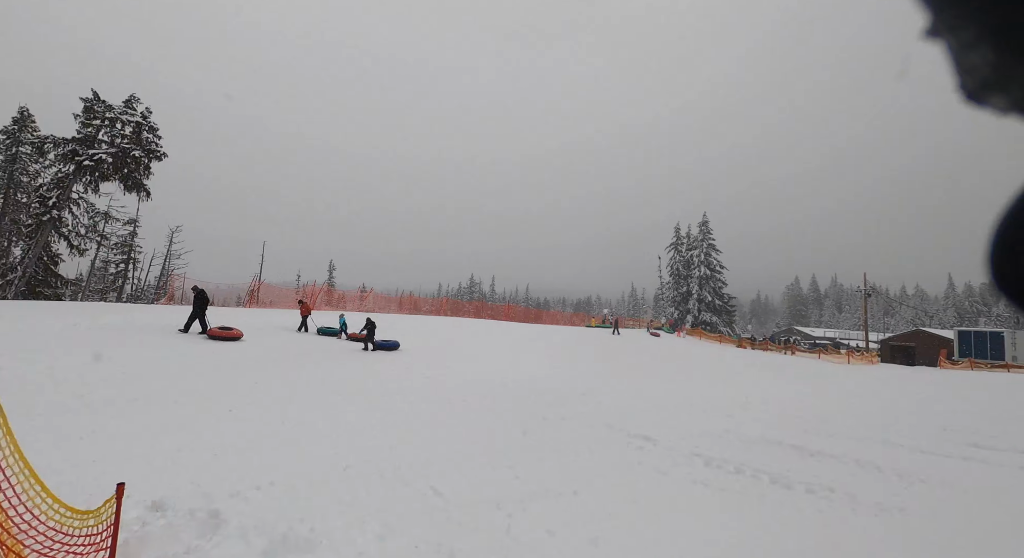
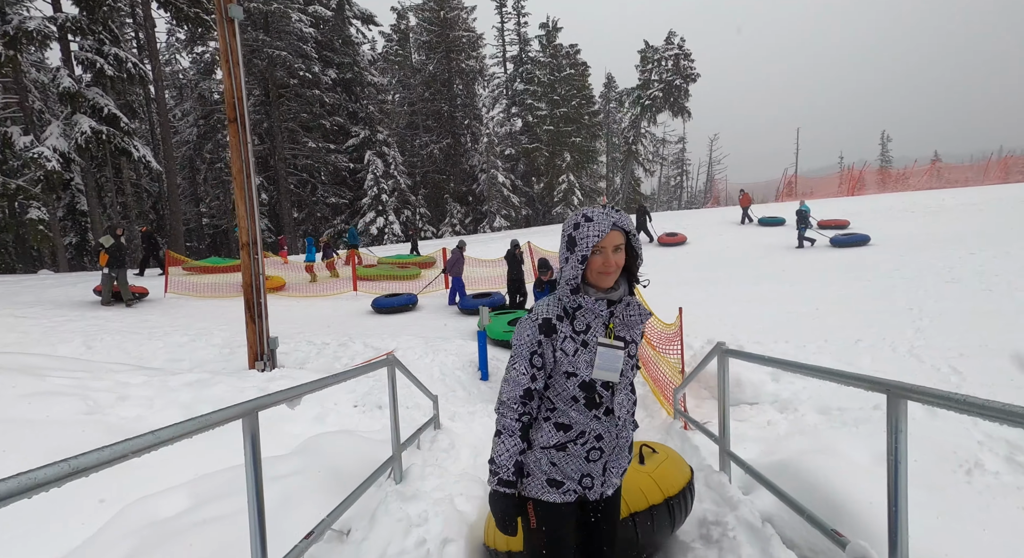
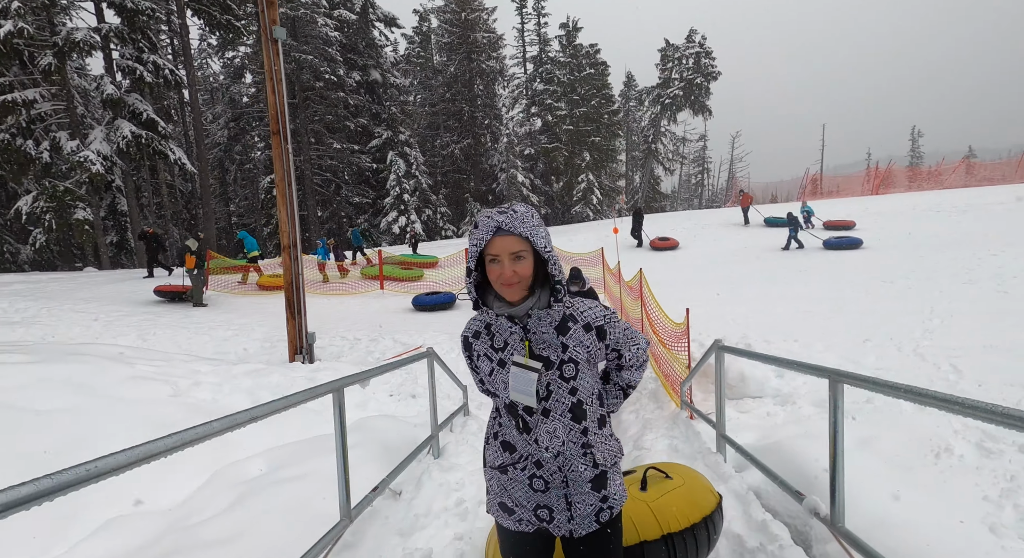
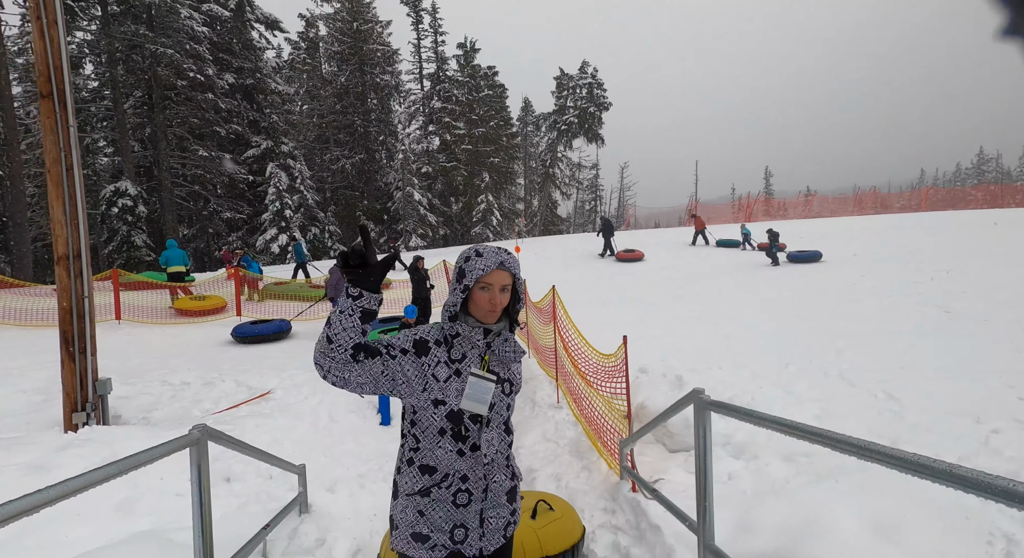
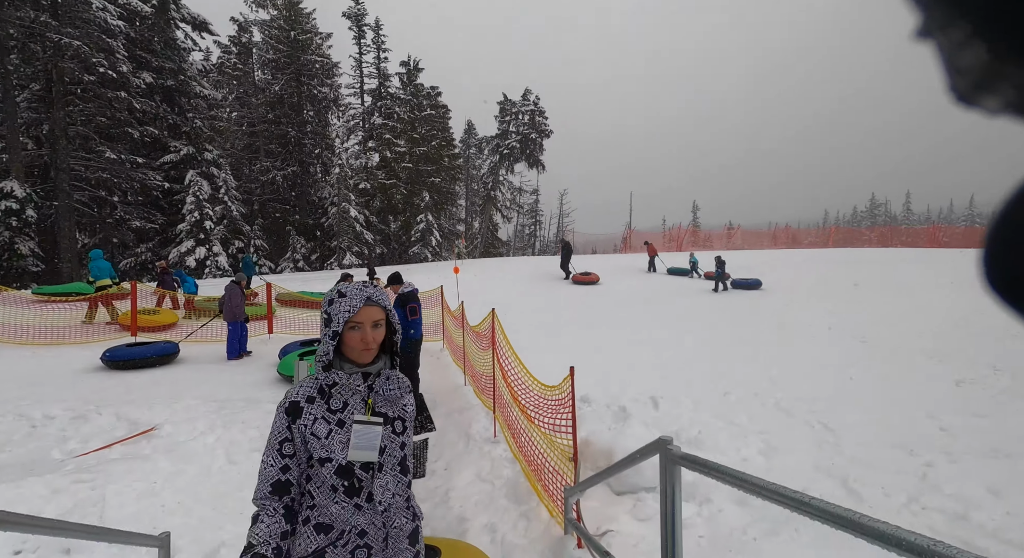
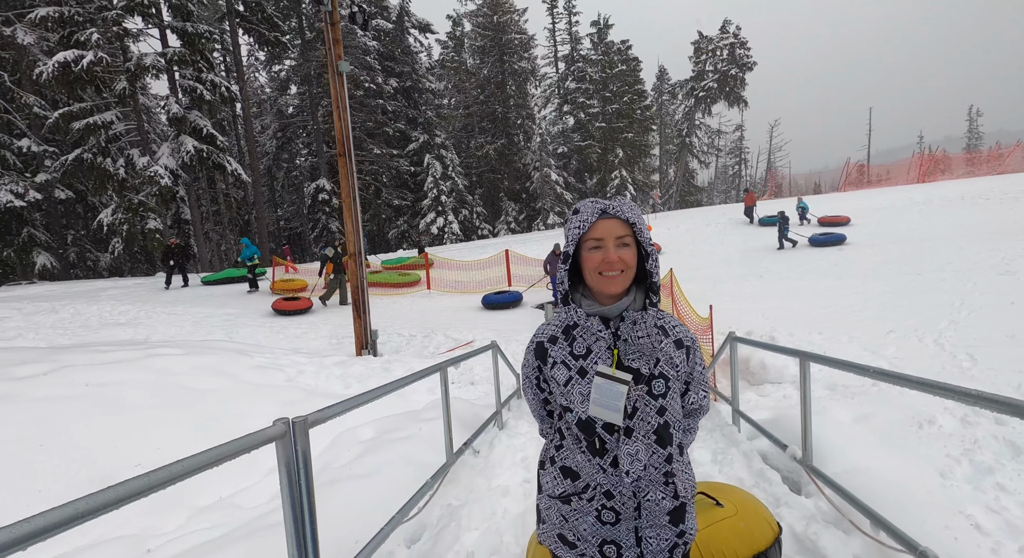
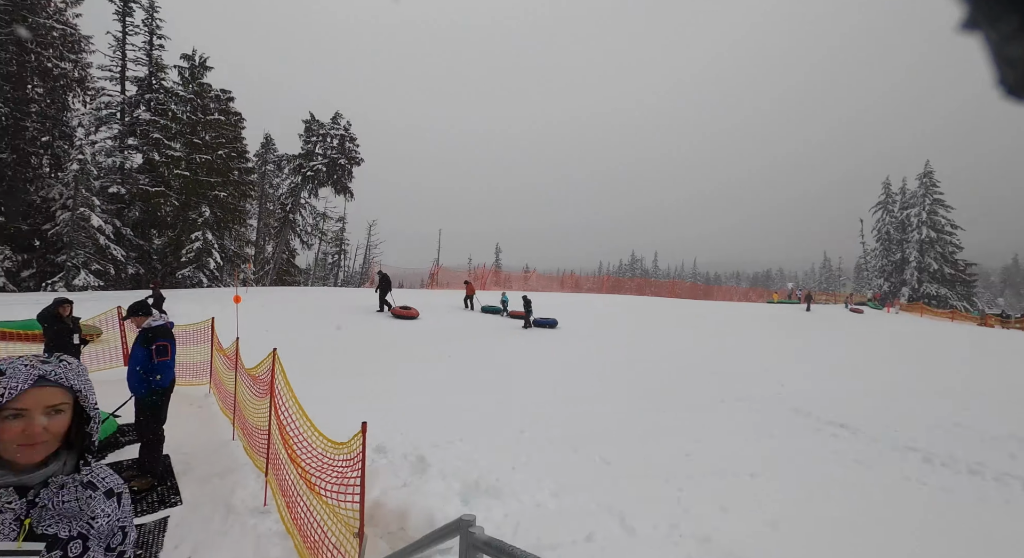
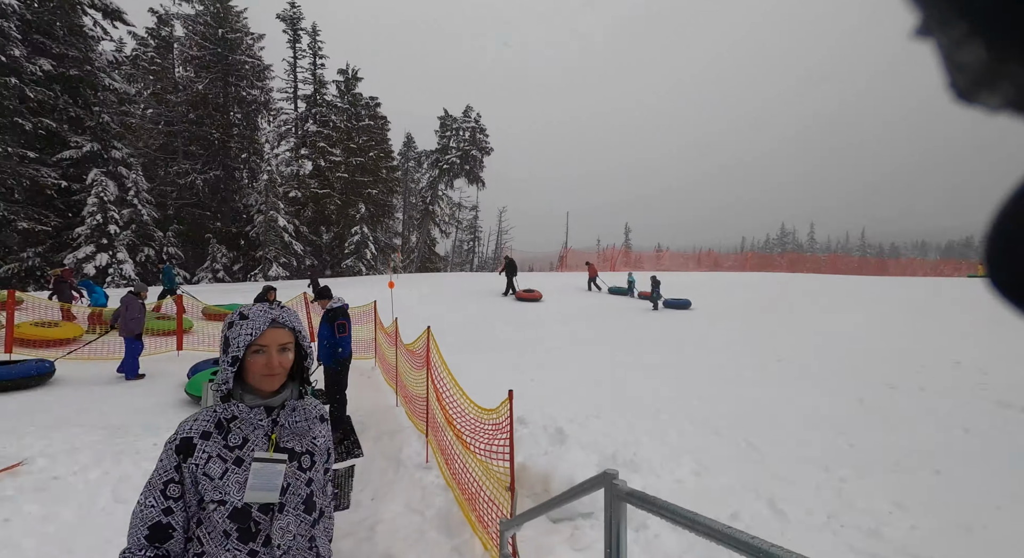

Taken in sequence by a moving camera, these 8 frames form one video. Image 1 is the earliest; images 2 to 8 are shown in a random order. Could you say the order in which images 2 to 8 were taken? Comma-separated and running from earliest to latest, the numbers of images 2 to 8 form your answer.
7, 8, 5, 4, 2, 3, 6
